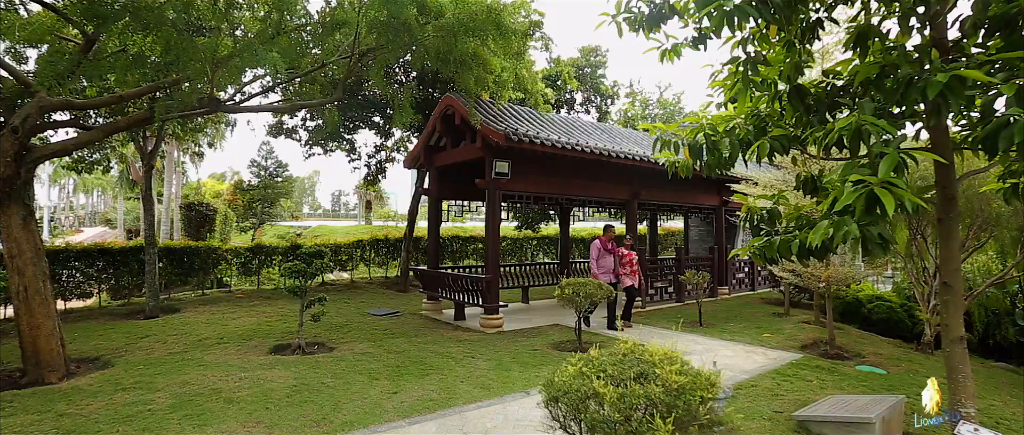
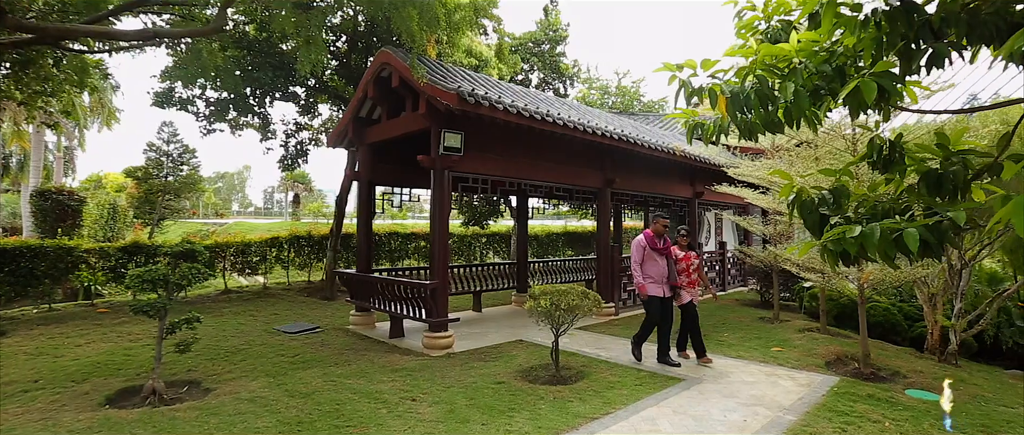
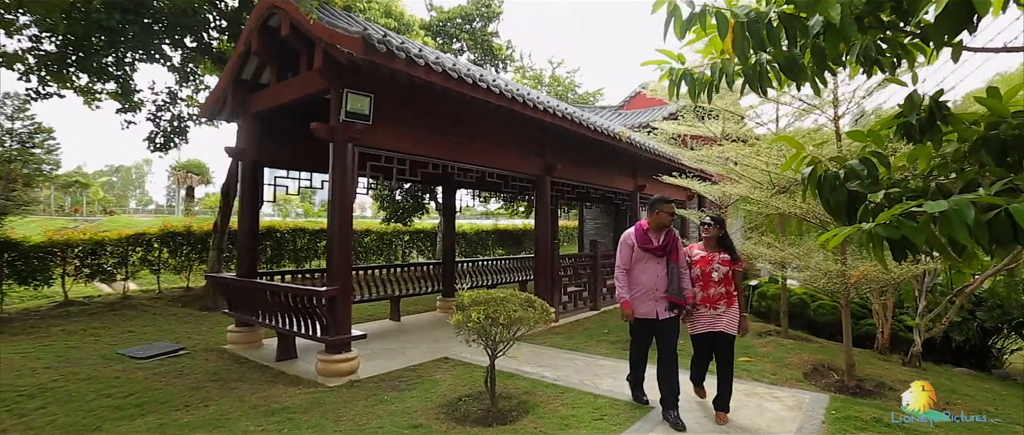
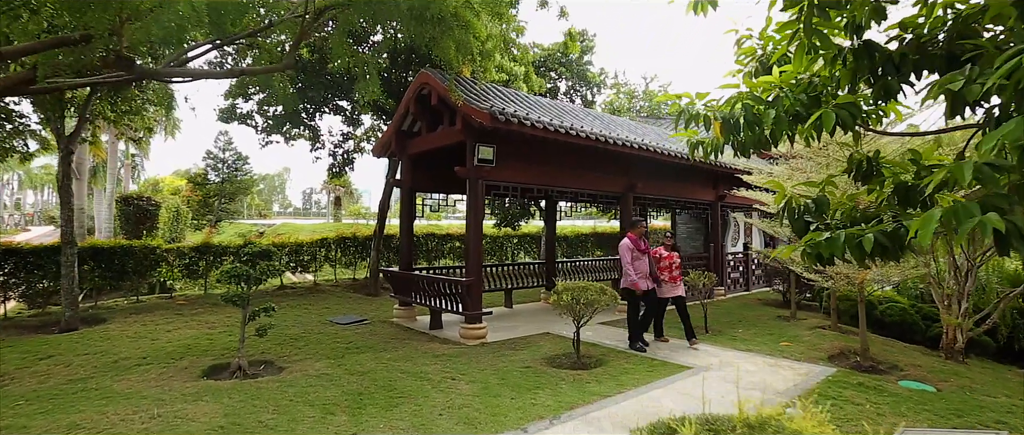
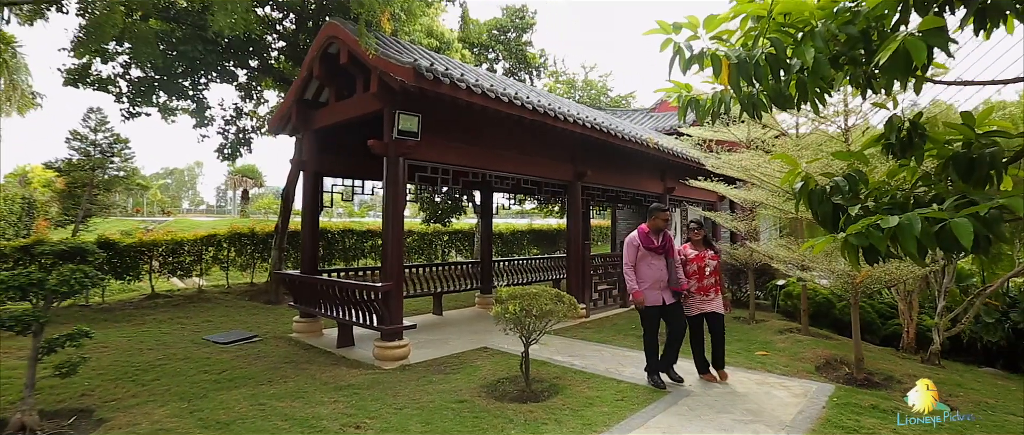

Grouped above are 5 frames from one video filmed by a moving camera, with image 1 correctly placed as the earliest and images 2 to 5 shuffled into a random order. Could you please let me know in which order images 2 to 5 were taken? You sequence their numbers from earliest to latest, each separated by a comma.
4, 2, 5, 3
